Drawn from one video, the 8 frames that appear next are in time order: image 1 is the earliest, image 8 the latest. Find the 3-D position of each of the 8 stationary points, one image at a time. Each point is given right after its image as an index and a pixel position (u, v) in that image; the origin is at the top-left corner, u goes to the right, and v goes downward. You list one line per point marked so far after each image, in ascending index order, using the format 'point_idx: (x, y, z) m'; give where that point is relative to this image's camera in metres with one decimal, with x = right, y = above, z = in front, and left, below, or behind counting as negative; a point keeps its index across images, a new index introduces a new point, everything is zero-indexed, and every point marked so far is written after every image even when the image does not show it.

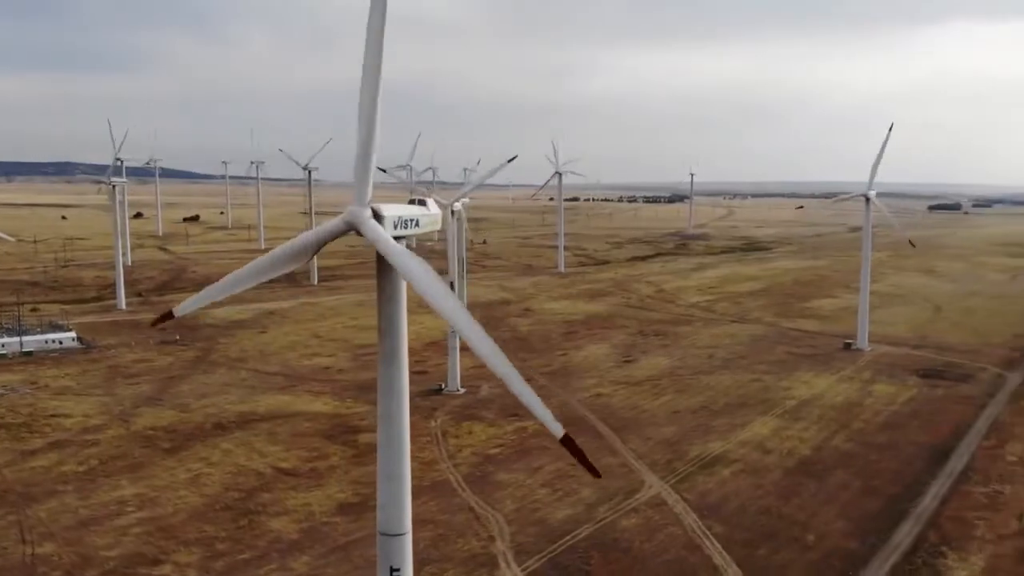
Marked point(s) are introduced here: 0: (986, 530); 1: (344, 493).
0: (+8.6, -4.4, +17.6) m
1: (-3.5, -4.3, +20.1) m
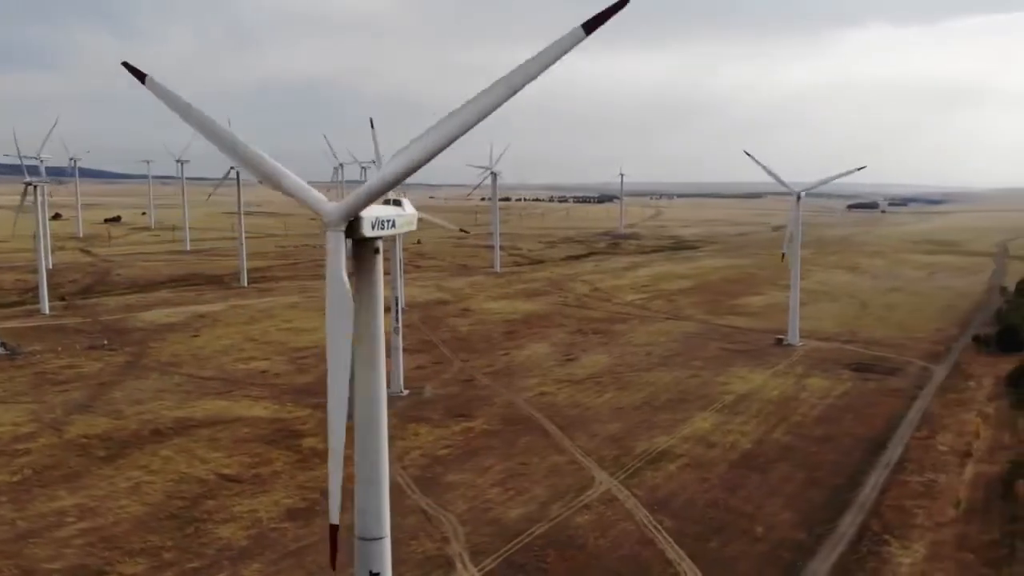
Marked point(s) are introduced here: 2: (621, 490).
0: (+7.8, -4.3, +18.2) m
1: (-4.5, -4.3, +19.7) m
2: (+2.2, -4.0, +19.2) m
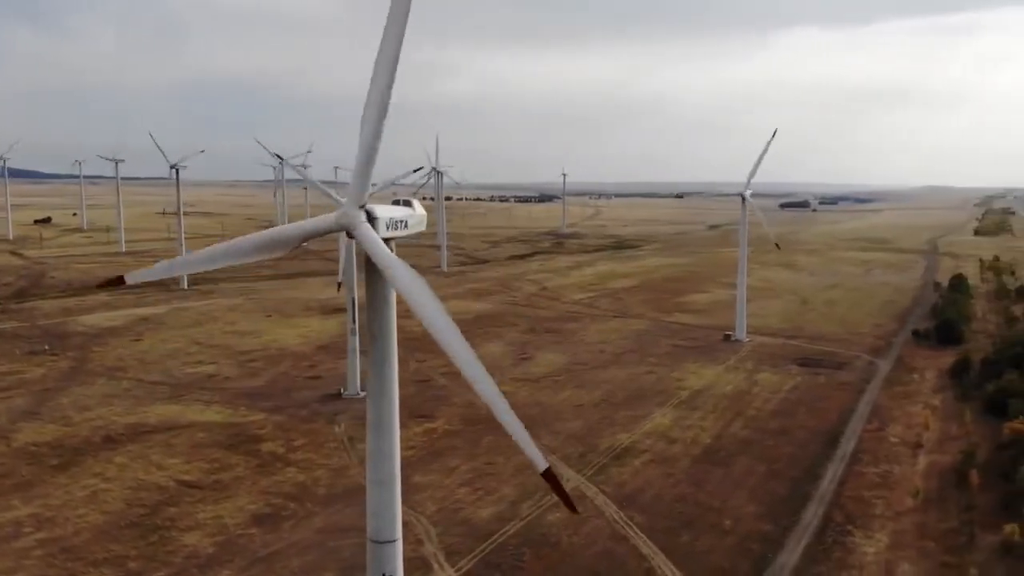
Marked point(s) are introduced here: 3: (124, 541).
0: (+7.2, -4.2, +18.7) m
1: (-5.2, -4.3, +19.4) m
2: (+1.6, -4.0, +19.4) m
3: (-6.9, -4.5, +17.1) m
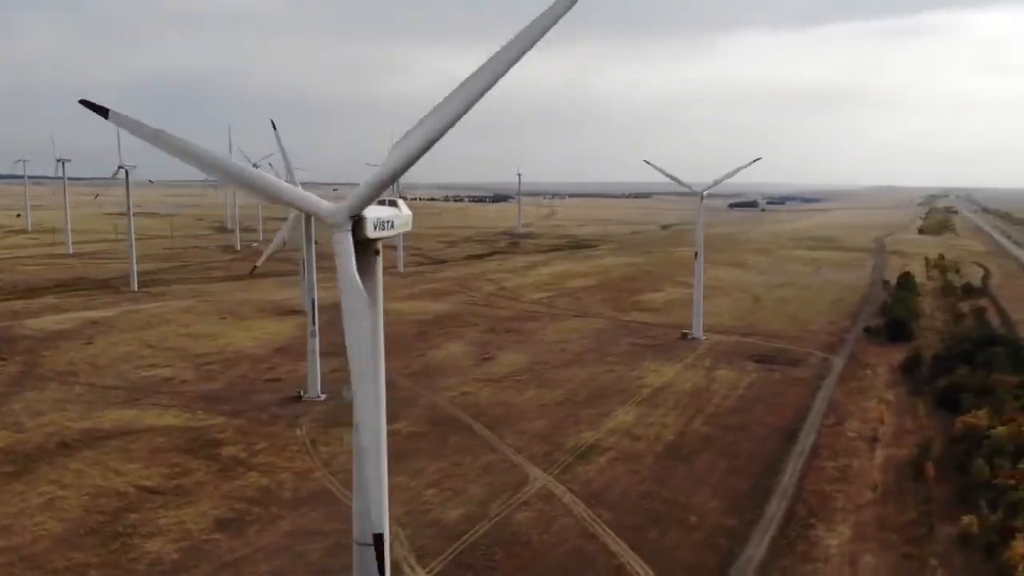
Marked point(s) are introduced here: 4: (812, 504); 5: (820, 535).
0: (+6.6, -4.2, +19.1) m
1: (-5.8, -4.4, +19.1) m
2: (+0.9, -4.0, +19.4) m
3: (-7.4, -4.5, +16.7) m
4: (+5.9, -4.2, +18.9) m
5: (+5.6, -4.4, +17.5) m
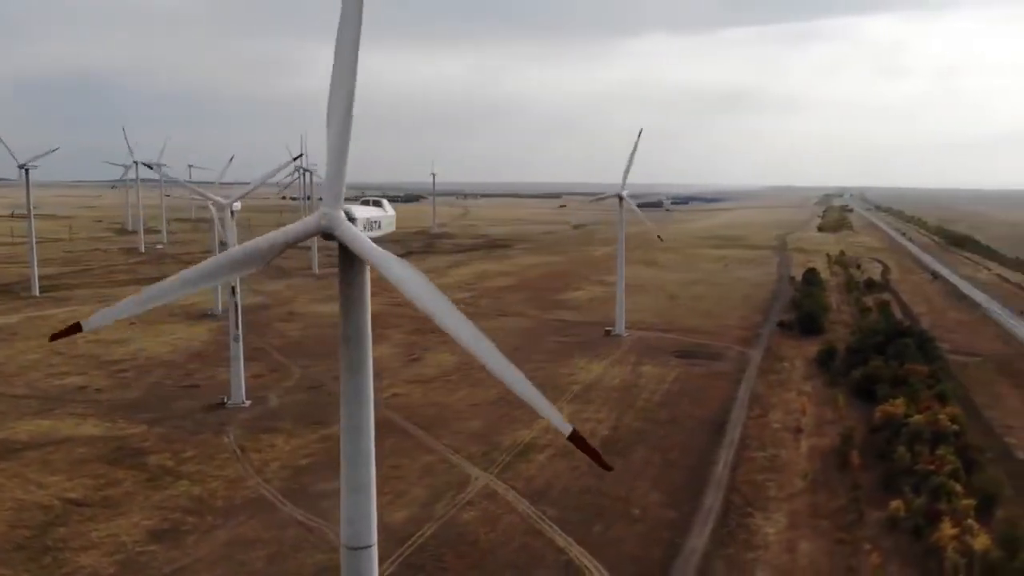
0: (+5.4, -4.1, +19.7) m
1: (-6.9, -4.4, +18.5) m
2: (-0.3, -4.0, +19.5) m
3: (-8.2, -4.6, +16.0) m
4: (+4.7, -4.1, +19.5) m
5: (+4.6, -4.4, +18.0) m
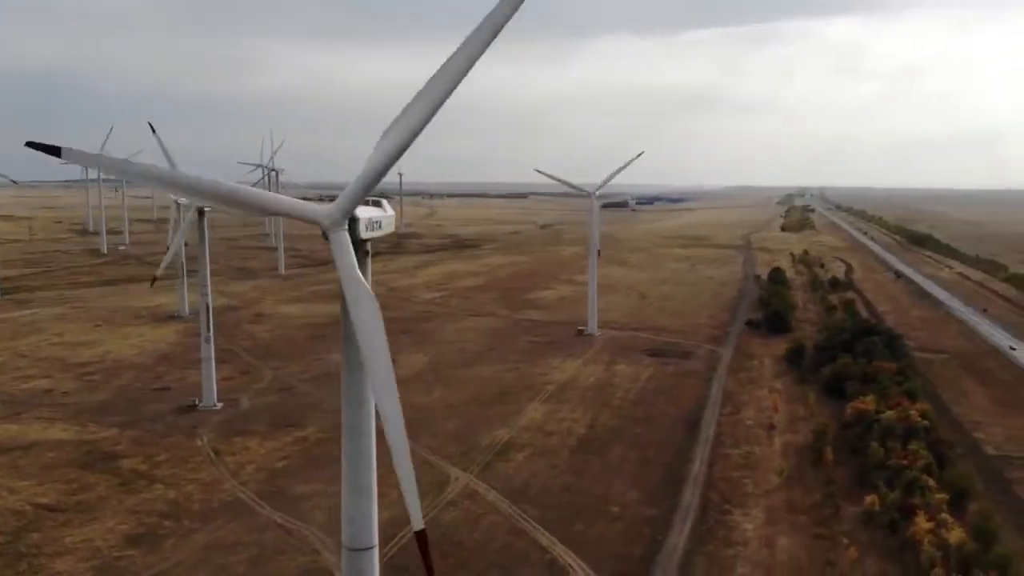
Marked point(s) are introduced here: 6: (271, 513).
0: (+5.0, -4.1, +19.9) m
1: (-7.3, -4.5, +18.2) m
2: (-0.7, -4.0, +19.5) m
3: (-8.5, -4.6, +15.7) m
4: (+4.3, -4.1, +19.7) m
5: (+4.2, -4.4, +18.2) m
6: (-4.7, -4.4, +19.0) m
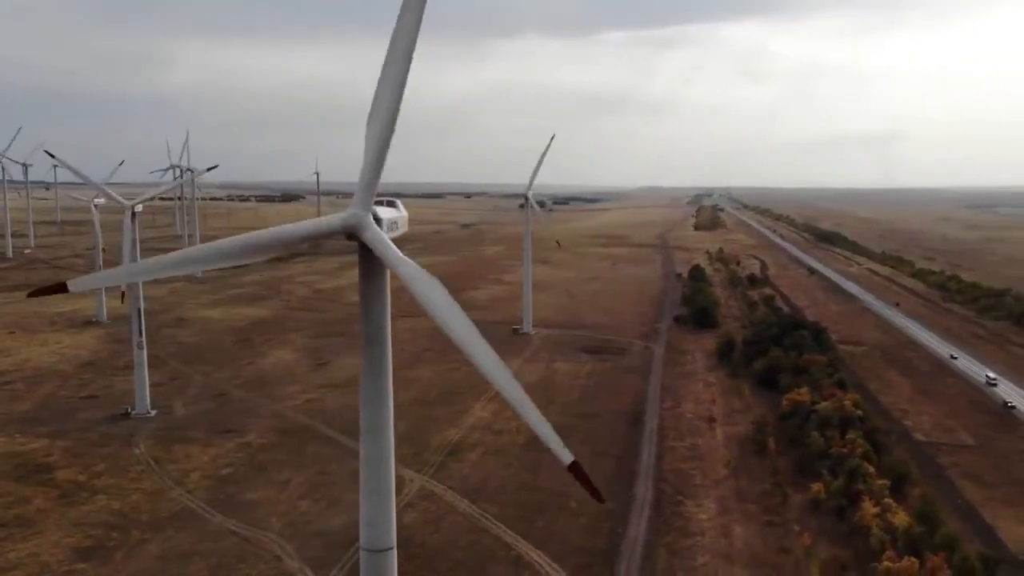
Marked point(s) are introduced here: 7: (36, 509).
0: (+4.0, -4.0, +20.5) m
1: (-8.0, -4.5, +17.6) m
2: (-1.6, -4.0, +19.5) m
3: (-9.0, -4.7, +15.0) m
4: (+3.4, -4.1, +20.1) m
5: (+3.4, -4.3, +18.6) m
6: (-5.5, -4.5, +18.6) m
7: (-9.3, -4.3, +18.9) m
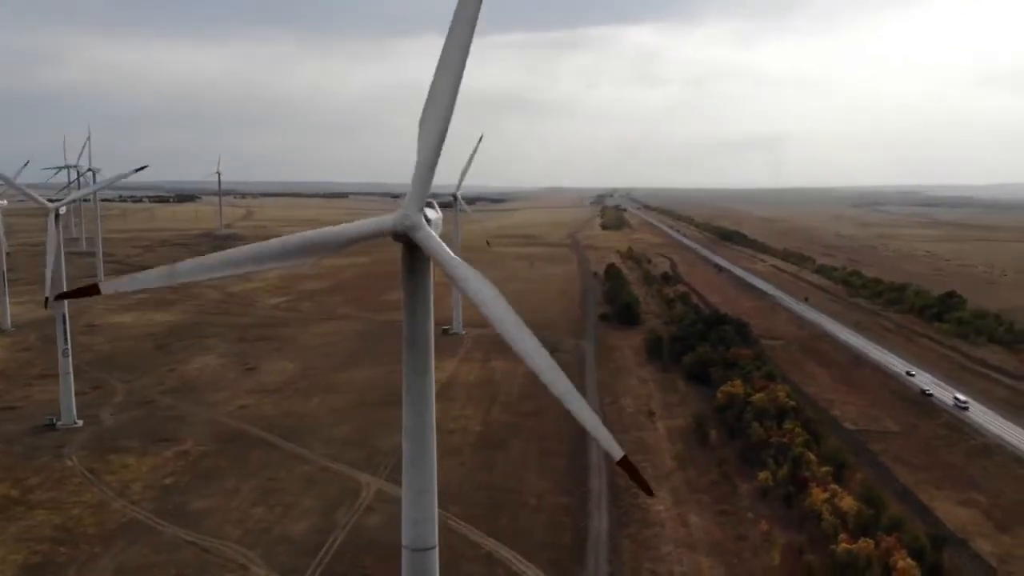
0: (+3.0, -4.0, +21.0) m
1: (-8.6, -4.6, +16.8) m
2: (-2.4, -4.0, +19.4) m
3: (-9.3, -4.8, +14.1) m
4: (+2.4, -4.0, +20.6) m
5: (+2.6, -4.3, +19.1) m
6: (-6.2, -4.5, +18.0) m
7: (-10.0, -4.4, +18.0) m
